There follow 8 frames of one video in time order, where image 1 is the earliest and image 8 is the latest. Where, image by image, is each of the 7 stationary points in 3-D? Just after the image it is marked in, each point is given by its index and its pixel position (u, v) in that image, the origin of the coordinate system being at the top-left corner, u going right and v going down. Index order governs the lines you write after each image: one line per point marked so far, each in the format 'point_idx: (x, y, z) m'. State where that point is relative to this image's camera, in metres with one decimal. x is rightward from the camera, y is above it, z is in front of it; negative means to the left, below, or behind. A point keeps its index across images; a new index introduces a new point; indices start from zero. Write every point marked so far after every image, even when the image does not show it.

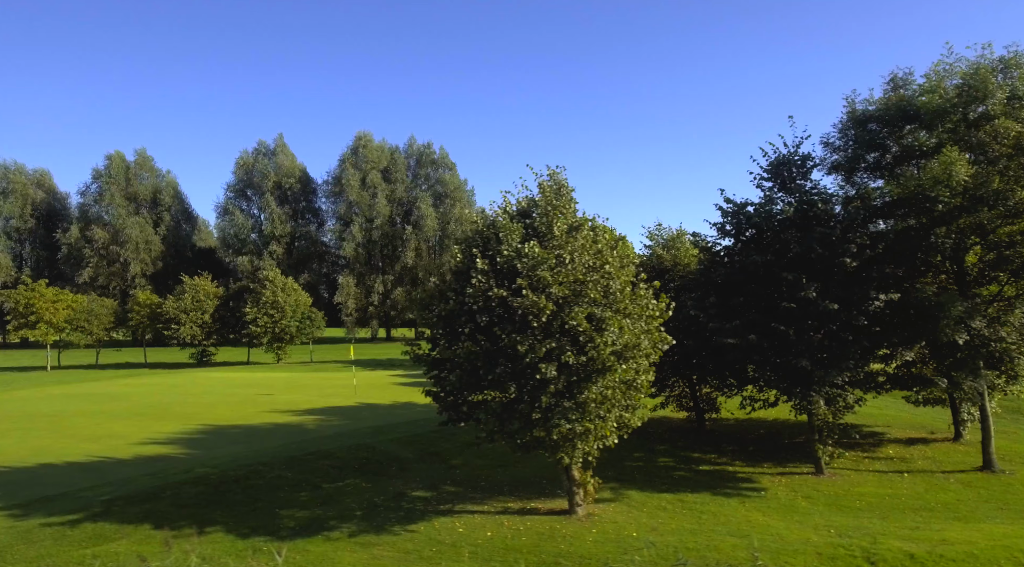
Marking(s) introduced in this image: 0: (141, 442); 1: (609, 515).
0: (-9.7, -4.2, +18.8) m
1: (+1.7, -4.0, +12.4) m
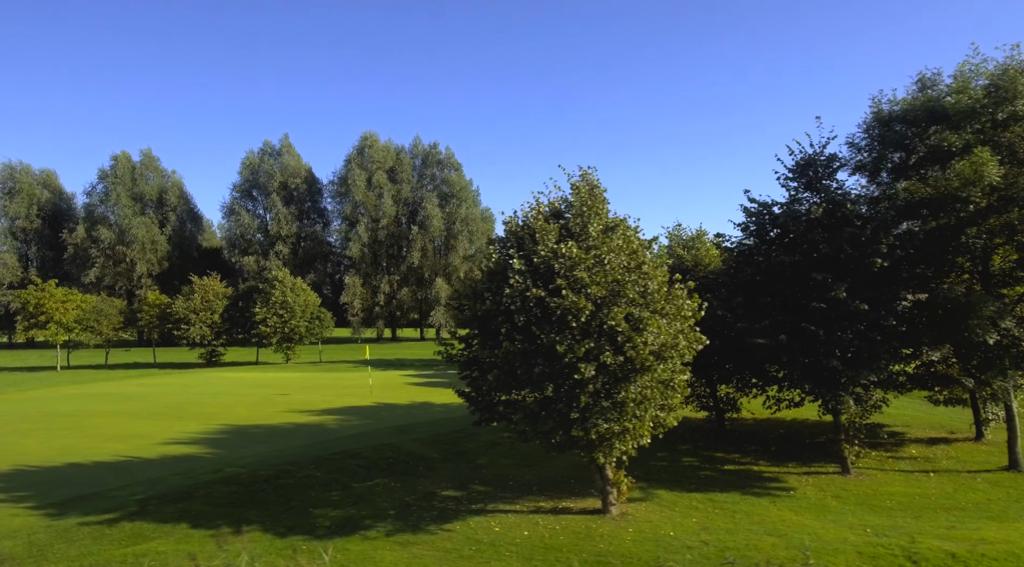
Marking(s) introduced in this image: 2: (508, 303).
0: (-9.1, -4.2, +18.9) m
1: (+2.3, -4.0, +12.4) m
2: (-0.1, -0.3, +11.5) m
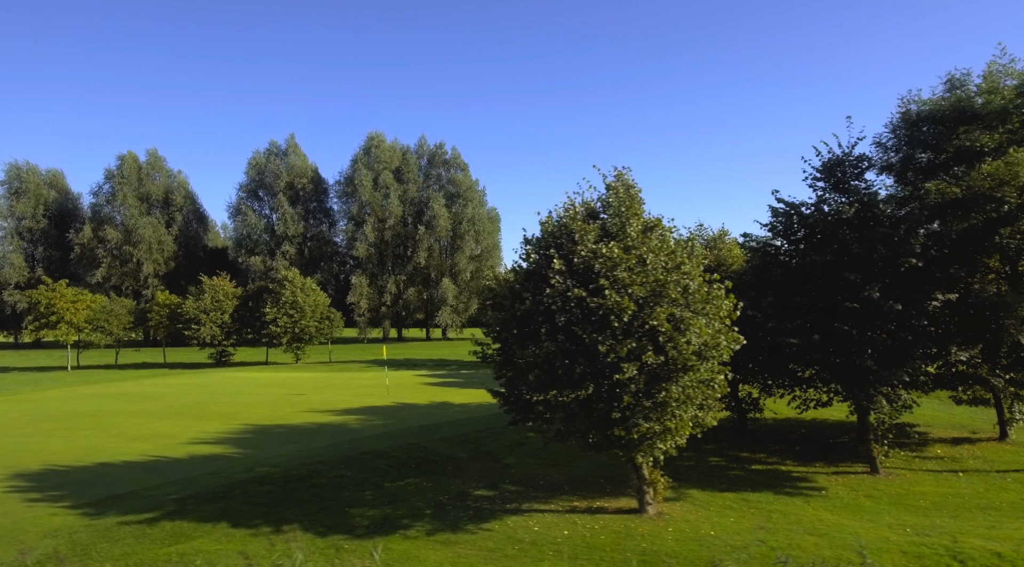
0: (-8.5, -4.2, +18.9) m
1: (+2.9, -4.0, +12.4) m
2: (+0.6, -0.3, +11.5) m
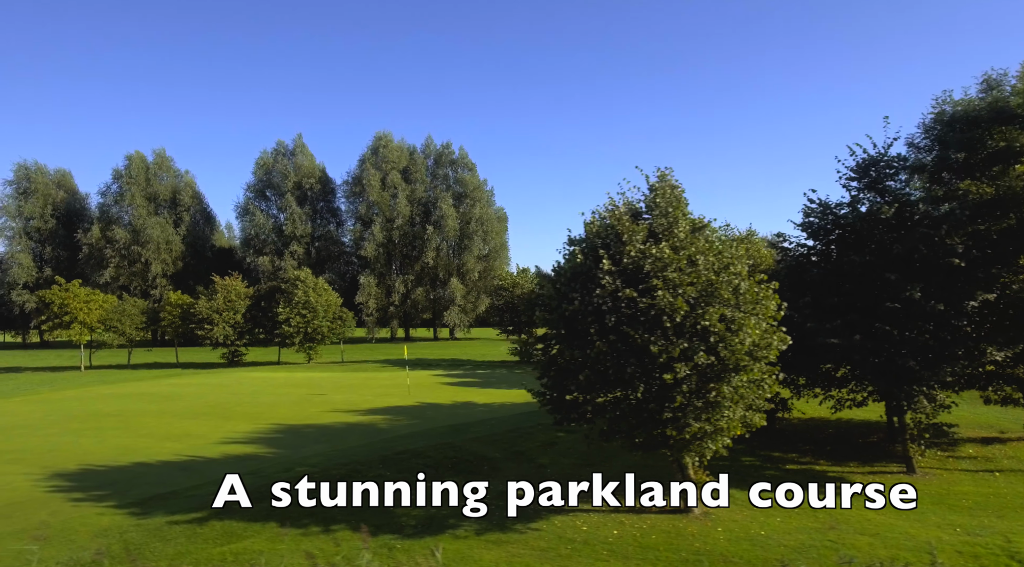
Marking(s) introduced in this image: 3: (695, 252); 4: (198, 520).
0: (-7.7, -4.2, +19.0) m
1: (+3.7, -4.0, +12.5) m
2: (+1.4, -0.3, +11.5) m
3: (+3.0, +0.5, +11.6) m
4: (-5.3, -4.0, +12.2) m
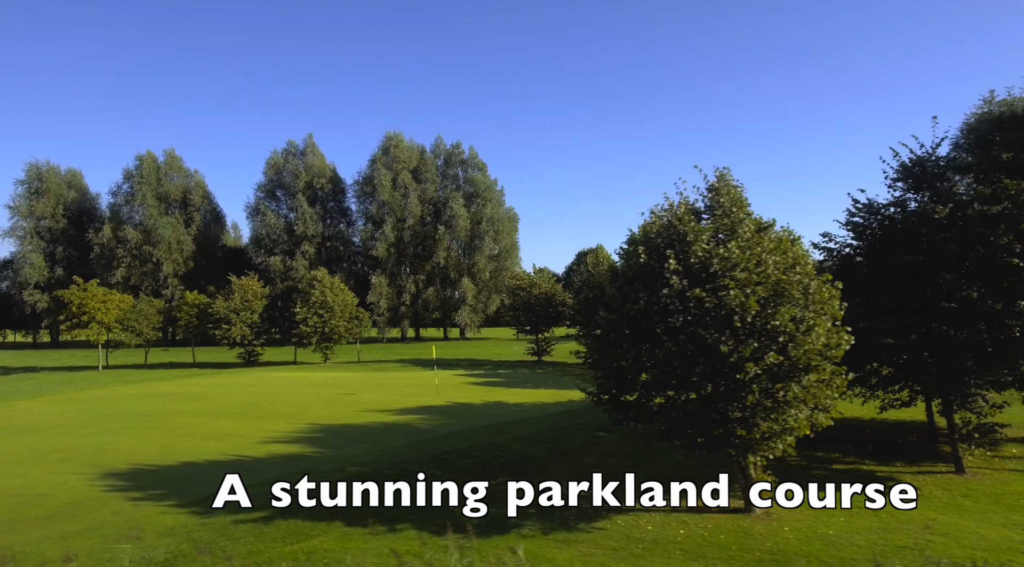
0: (-6.6, -4.2, +19.0) m
1: (+4.8, -4.0, +12.5) m
2: (+2.5, -0.3, +11.6) m
3: (+4.0, +0.5, +11.6) m
4: (-4.2, -4.0, +12.2) m
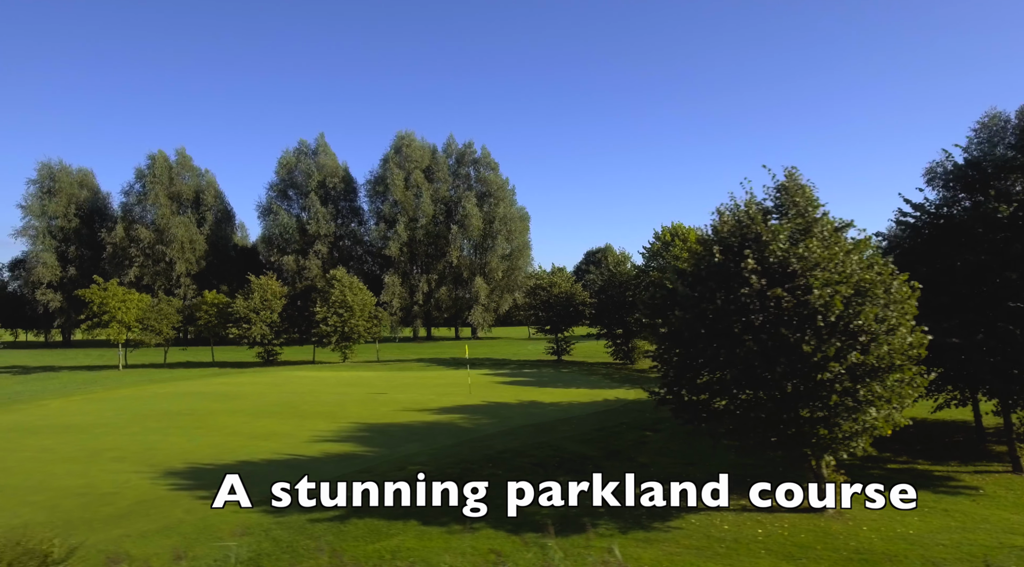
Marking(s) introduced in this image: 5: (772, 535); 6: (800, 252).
0: (-5.3, -4.2, +19.0) m
1: (+6.1, -4.0, +12.5) m
2: (+3.8, -0.3, +11.6) m
3: (+5.3, +0.5, +11.6) m
4: (-3.0, -4.0, +12.2) m
5: (+4.1, -4.0, +11.4) m
6: (+4.5, +0.5, +11.3) m
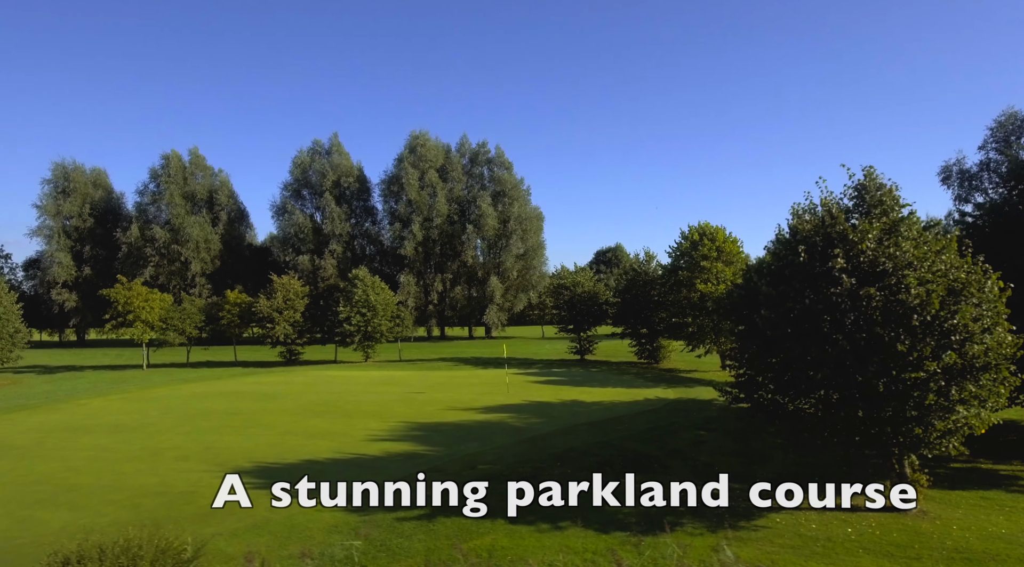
0: (-3.8, -4.1, +19.0) m
1: (+7.5, -4.0, +12.5) m
2: (+5.2, -0.3, +11.6) m
3: (+6.8, +0.5, +11.6) m
4: (-1.5, -4.0, +12.3) m
5: (+5.6, -4.0, +11.5) m
6: (+6.0, +0.5, +11.3) m
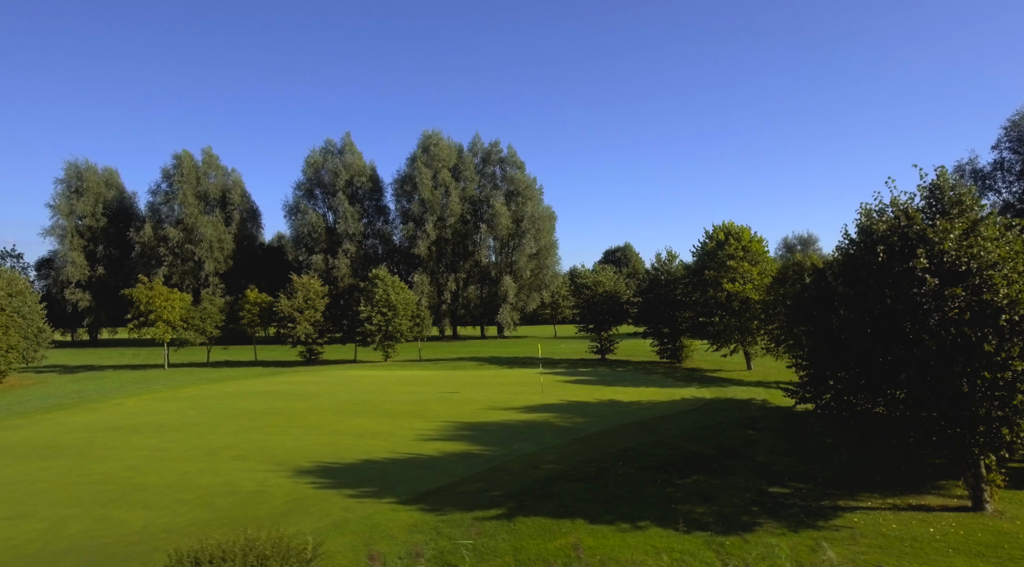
0: (-2.4, -4.1, +19.1) m
1: (+8.9, -4.0, +12.5) m
2: (+6.6, -0.3, +11.6) m
3: (+8.1, +0.5, +11.6) m
4: (-0.2, -4.0, +12.3) m
5: (+6.9, -4.0, +11.5) m
6: (+7.3, +0.5, +11.3) m
